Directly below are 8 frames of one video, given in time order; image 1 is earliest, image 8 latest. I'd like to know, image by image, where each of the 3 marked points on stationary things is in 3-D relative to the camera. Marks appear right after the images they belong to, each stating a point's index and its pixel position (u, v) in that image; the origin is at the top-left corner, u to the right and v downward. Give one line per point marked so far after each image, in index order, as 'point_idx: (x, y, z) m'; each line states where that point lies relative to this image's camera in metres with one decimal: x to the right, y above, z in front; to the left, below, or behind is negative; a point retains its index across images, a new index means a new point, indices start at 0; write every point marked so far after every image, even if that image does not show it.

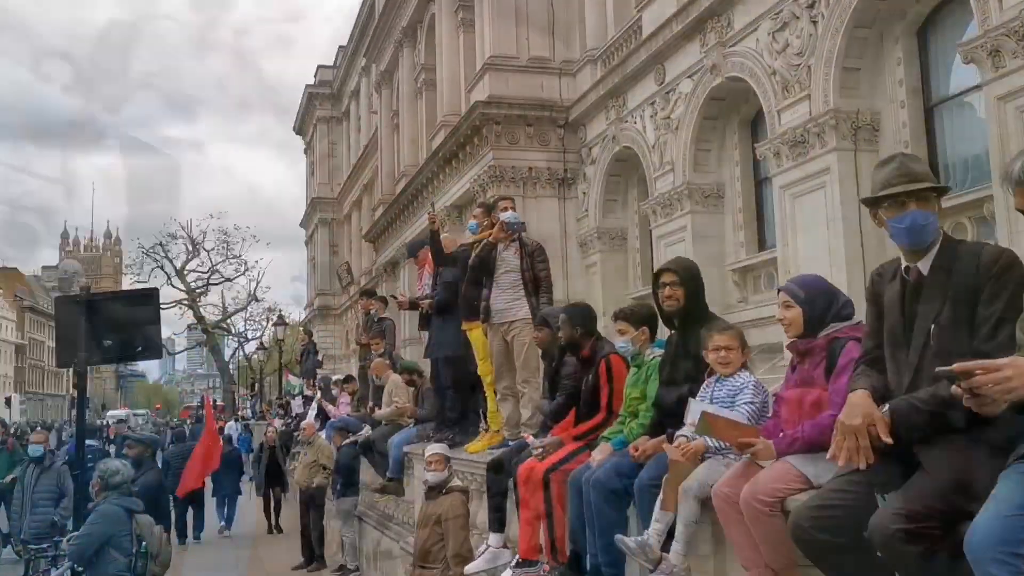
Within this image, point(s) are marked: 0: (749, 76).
0: (+3.8, +3.5, +15.9) m
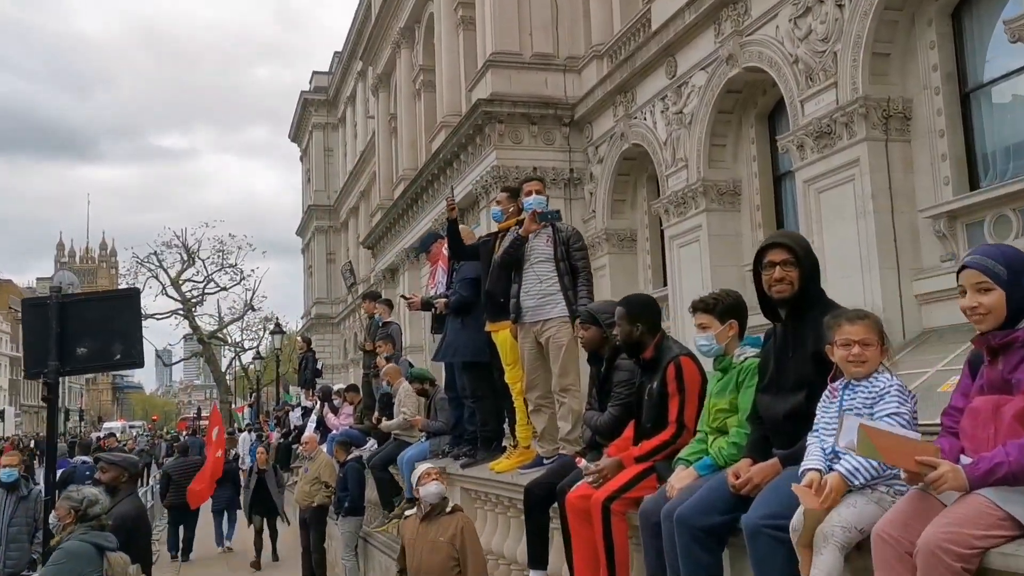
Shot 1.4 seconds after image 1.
0: (+4.0, +3.5, +15.0) m
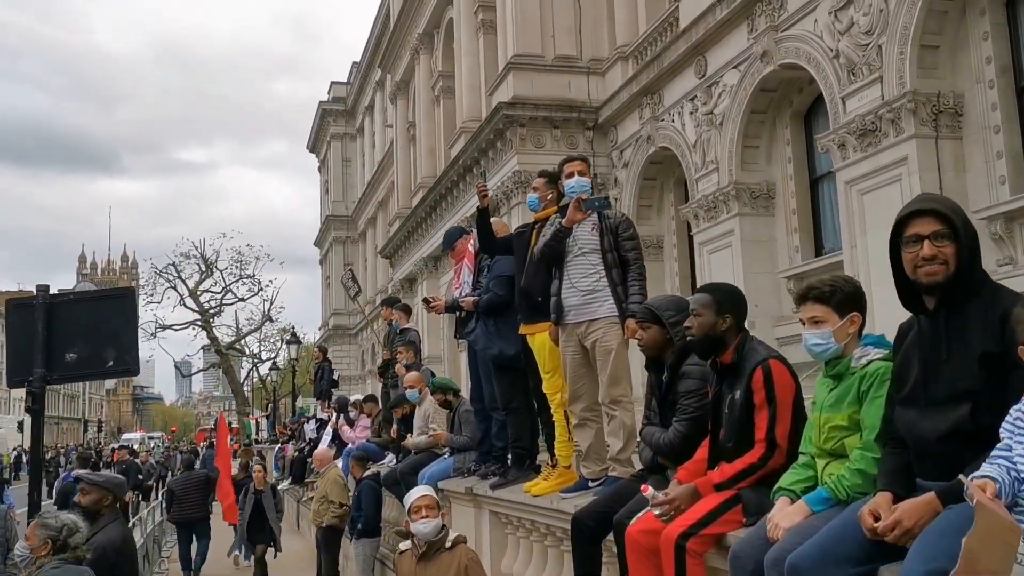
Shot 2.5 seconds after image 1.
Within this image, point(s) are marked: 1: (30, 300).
0: (+4.4, +3.4, +14.2) m
1: (-3.5, -0.1, +6.8) m
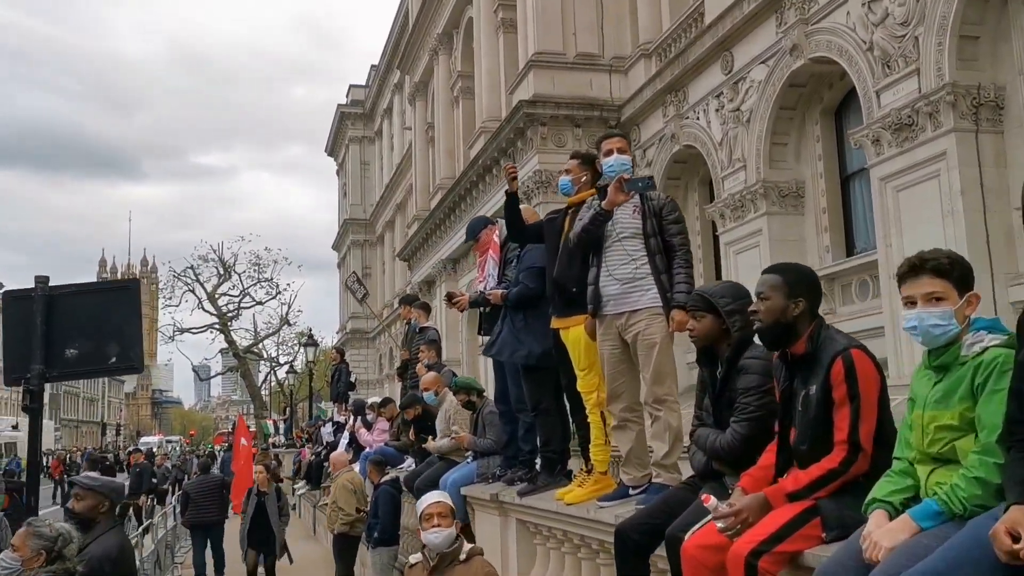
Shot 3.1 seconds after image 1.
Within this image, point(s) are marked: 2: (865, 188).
0: (+4.7, +3.4, +13.7) m
1: (-3.3, 0.0, +6.4) m
2: (+5.6, +1.6, +15.0) m
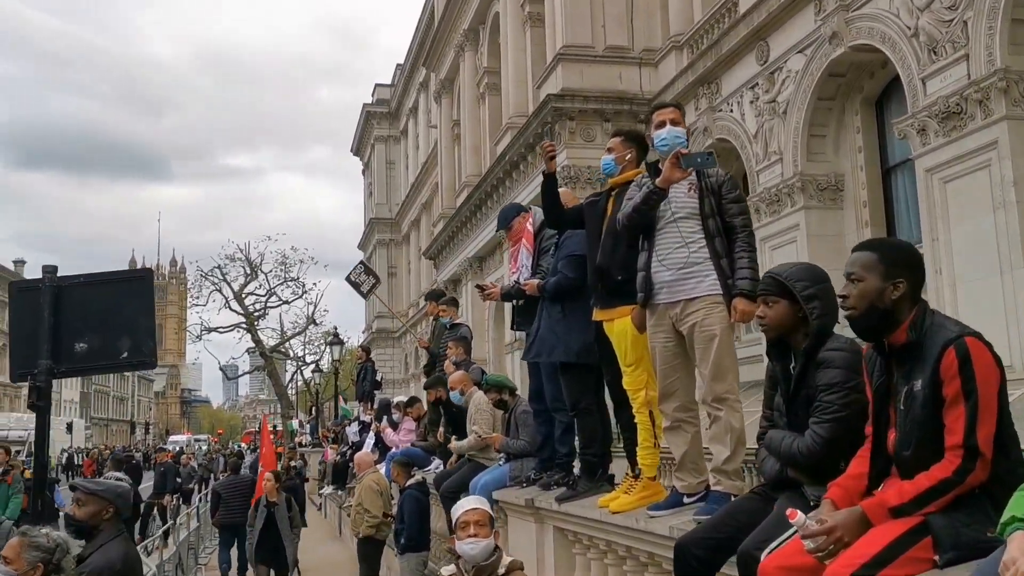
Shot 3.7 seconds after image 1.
0: (+5.1, +3.4, +13.1) m
1: (-3.0, 0.0, +6.0) m
2: (+6.1, +1.6, +14.4) m
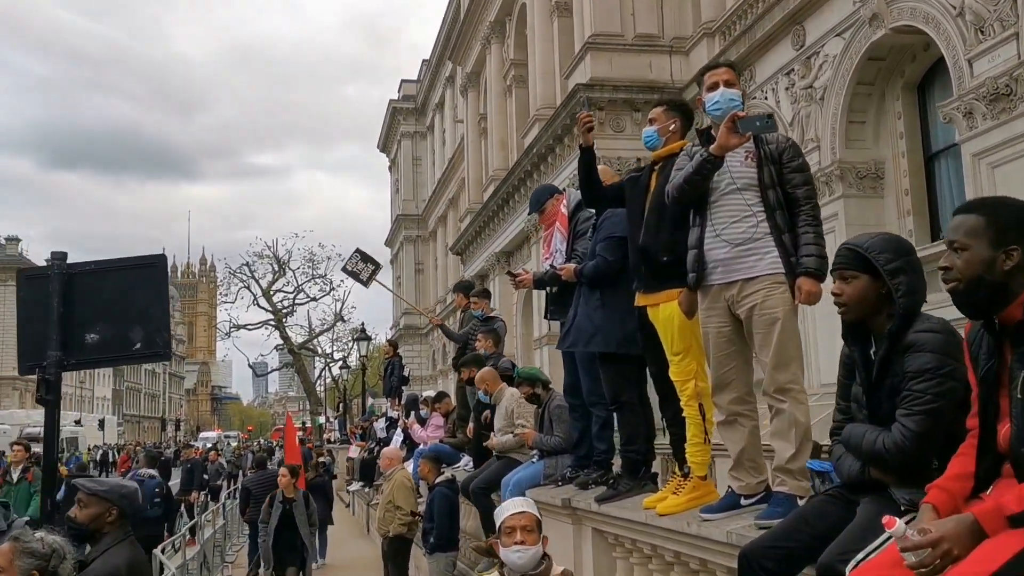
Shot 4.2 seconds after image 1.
0: (+5.5, +3.6, +12.5) m
1: (-2.8, +0.1, +5.7) m
2: (+6.5, +1.8, +13.8) m
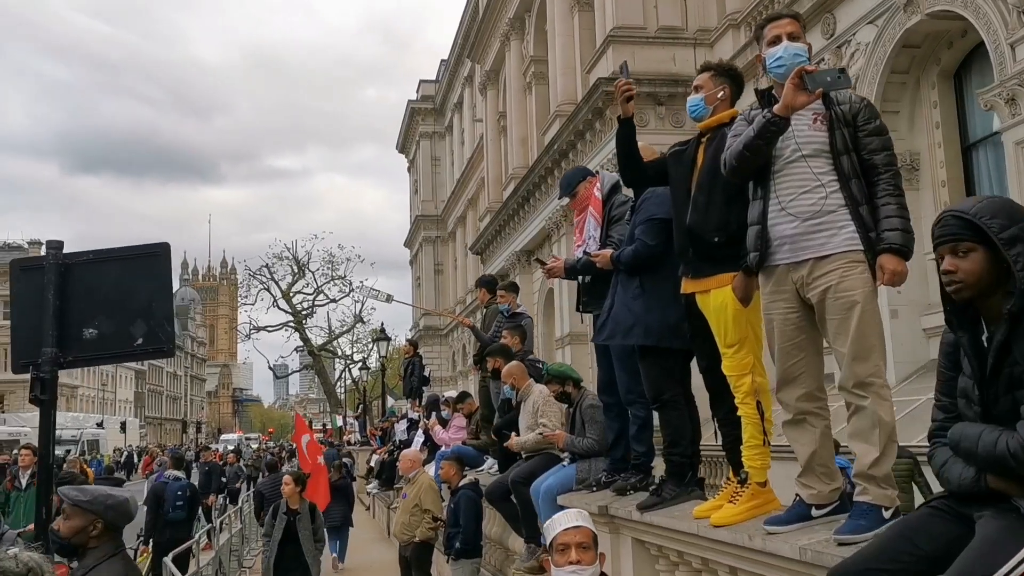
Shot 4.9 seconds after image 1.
0: (+5.8, +3.7, +12.0) m
1: (-2.7, +0.1, +5.3) m
2: (+6.8, +1.9, +13.2) m
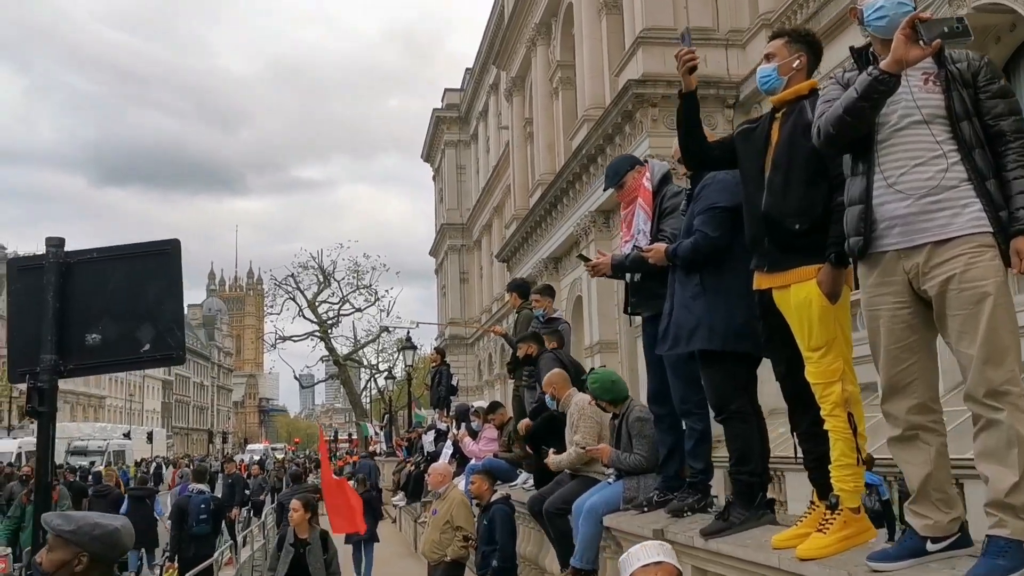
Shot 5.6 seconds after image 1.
0: (+6.2, +3.6, +11.3) m
1: (-2.4, +0.1, +4.9) m
2: (+7.2, +1.8, +12.6) m
